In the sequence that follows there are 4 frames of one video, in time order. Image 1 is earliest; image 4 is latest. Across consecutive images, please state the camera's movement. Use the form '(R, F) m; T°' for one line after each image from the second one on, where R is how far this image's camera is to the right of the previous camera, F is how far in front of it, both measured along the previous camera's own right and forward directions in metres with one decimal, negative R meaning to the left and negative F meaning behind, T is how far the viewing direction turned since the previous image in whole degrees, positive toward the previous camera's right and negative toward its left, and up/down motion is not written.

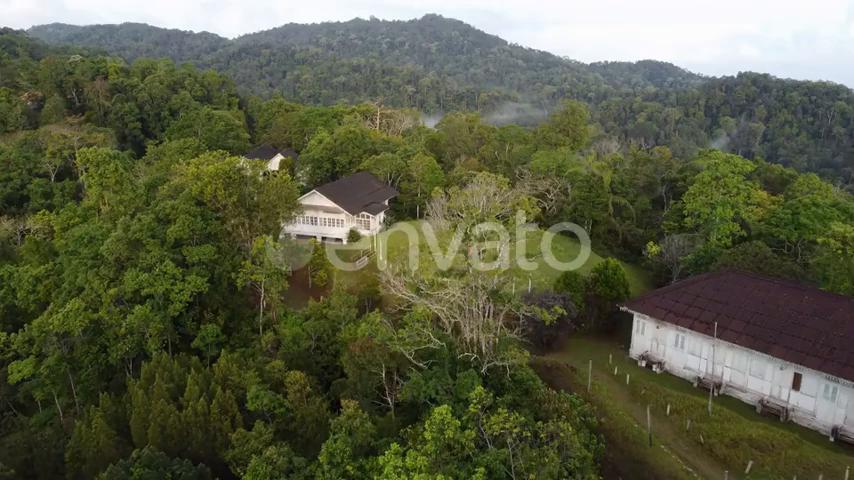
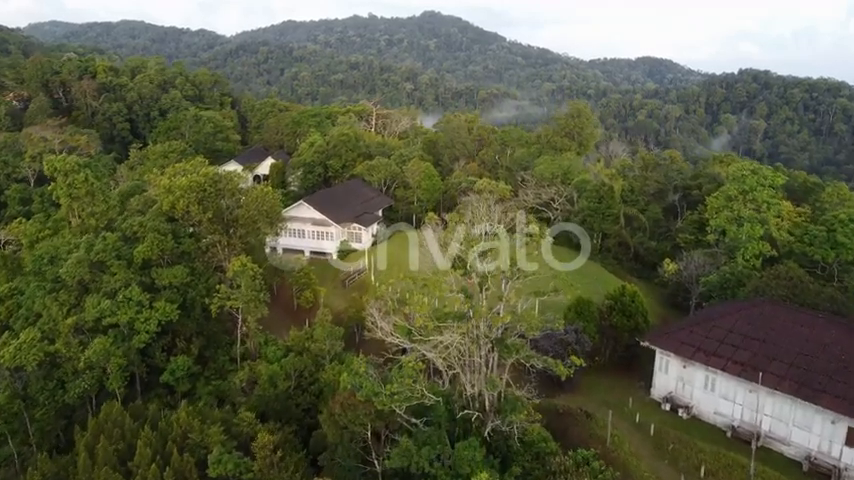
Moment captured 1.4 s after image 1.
(+0.1, +2.9) m; 0°
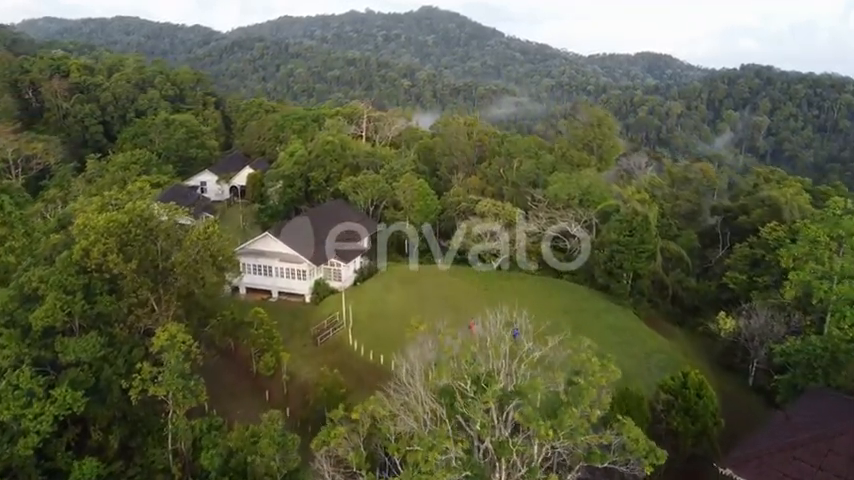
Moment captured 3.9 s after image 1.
(+0.2, +6.4) m; 0°
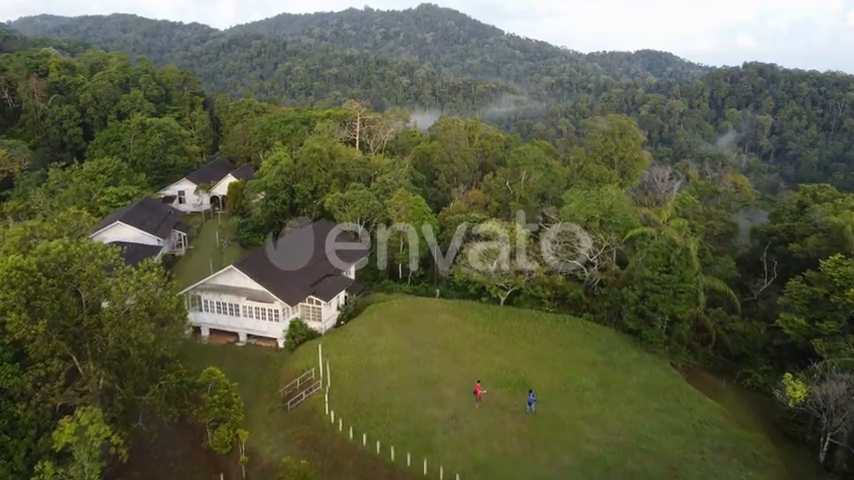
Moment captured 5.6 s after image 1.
(+0.1, +4.8) m; 0°
